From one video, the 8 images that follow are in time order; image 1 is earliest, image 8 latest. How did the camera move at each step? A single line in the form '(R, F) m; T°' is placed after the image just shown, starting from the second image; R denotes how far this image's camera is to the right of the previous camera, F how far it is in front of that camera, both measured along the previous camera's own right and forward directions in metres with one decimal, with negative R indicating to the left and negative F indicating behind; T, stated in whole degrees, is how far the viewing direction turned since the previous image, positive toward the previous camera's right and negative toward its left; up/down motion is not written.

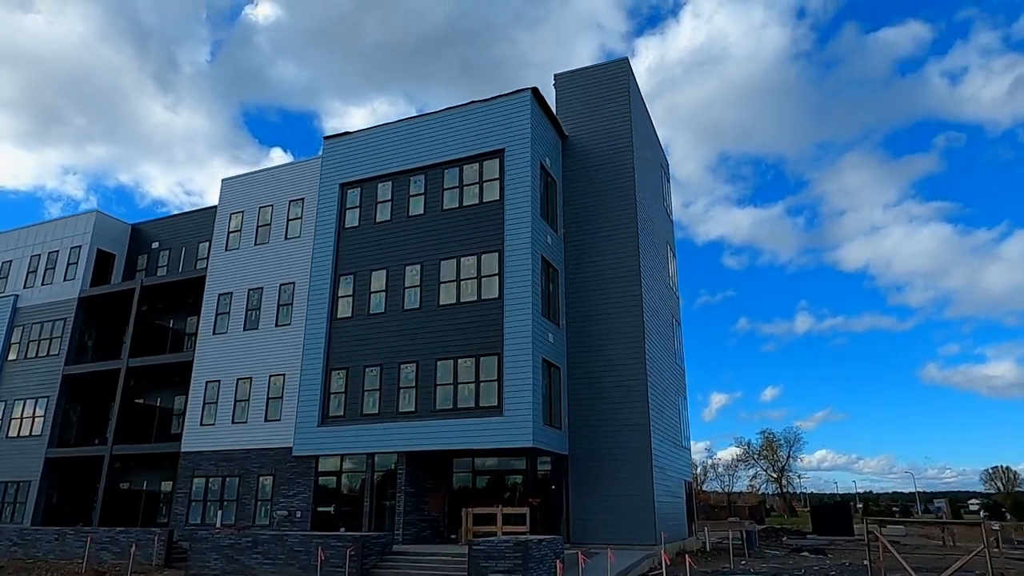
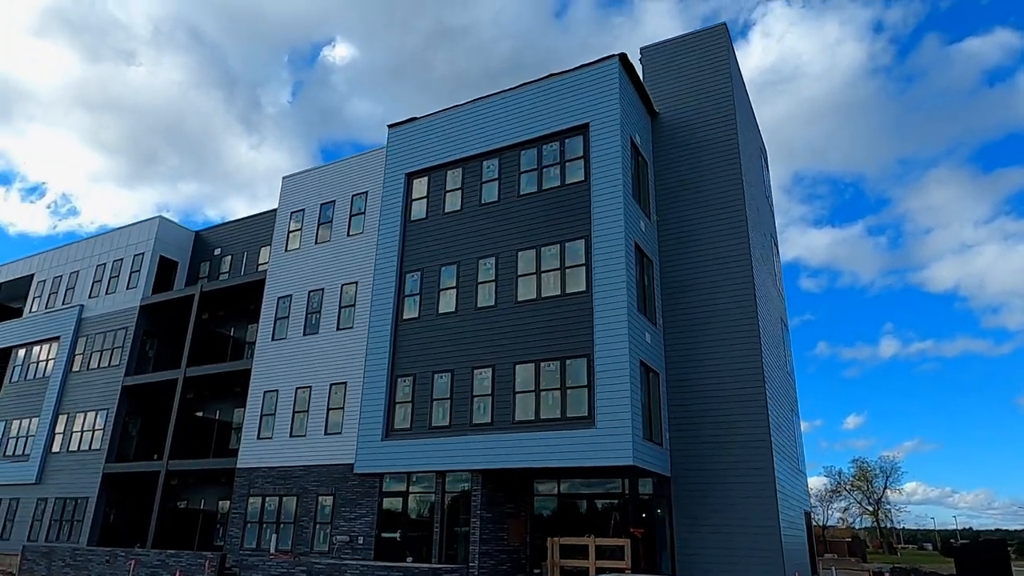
(-0.5, +2.5) m; -6°
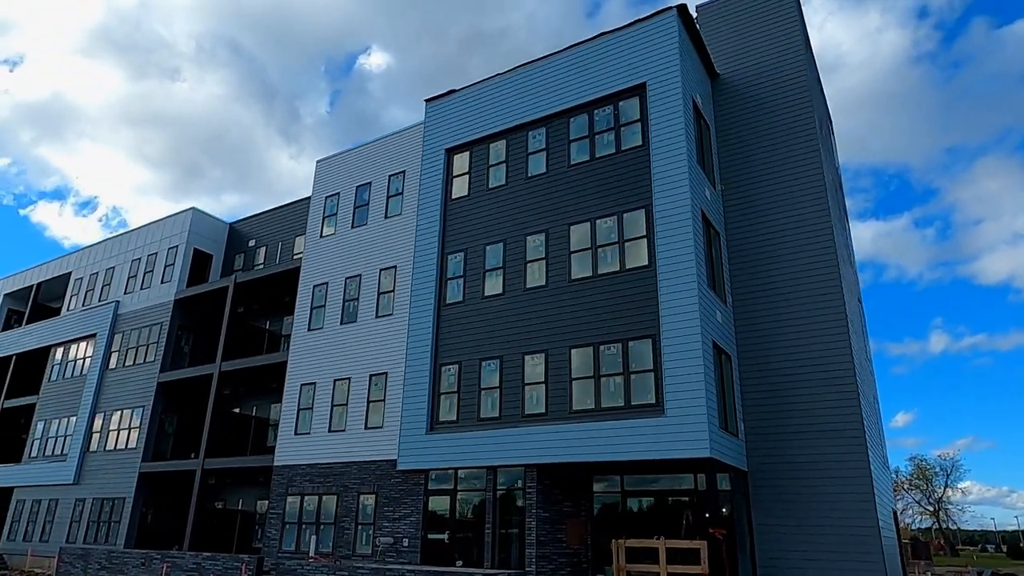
(-0.4, +1.5) m; -3°
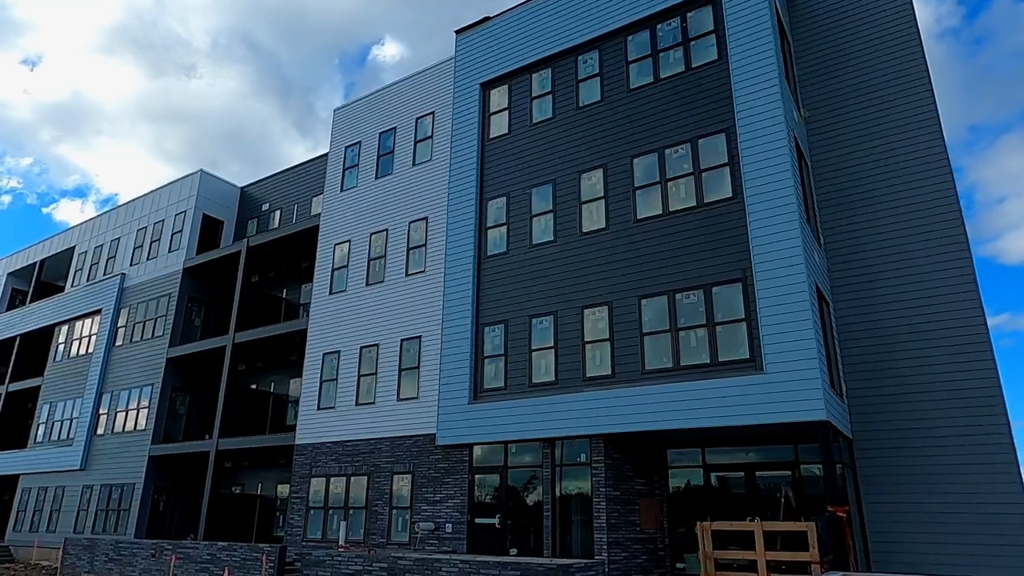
(-0.8, +2.2) m; -1°
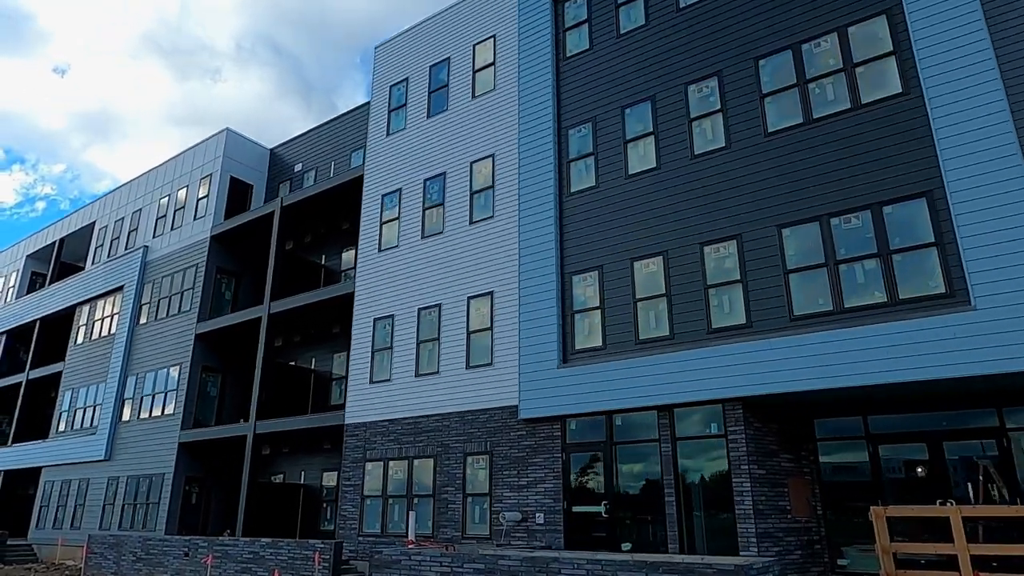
(-1.3, +2.4) m; -2°
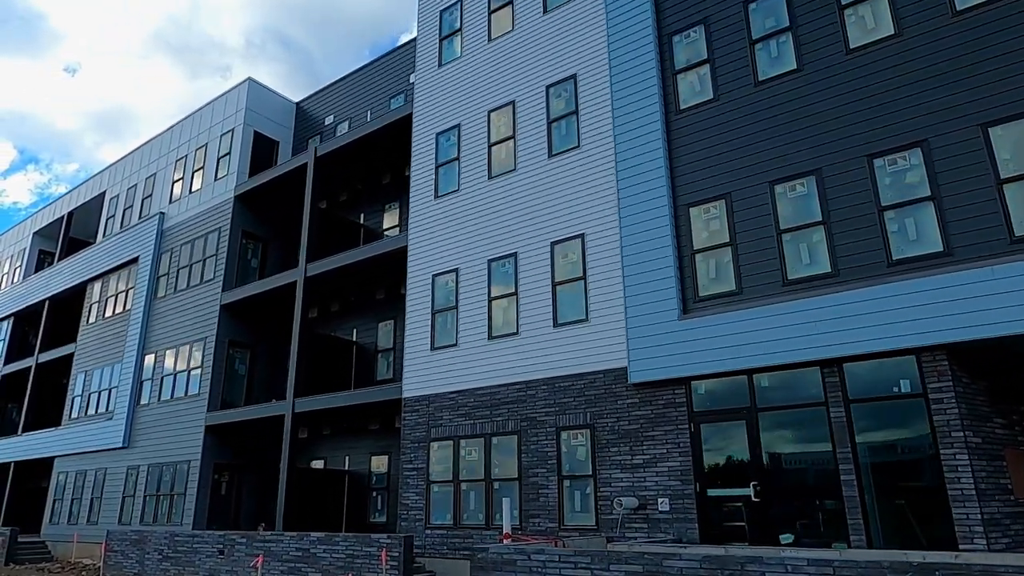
(-1.4, +2.2) m; -1°
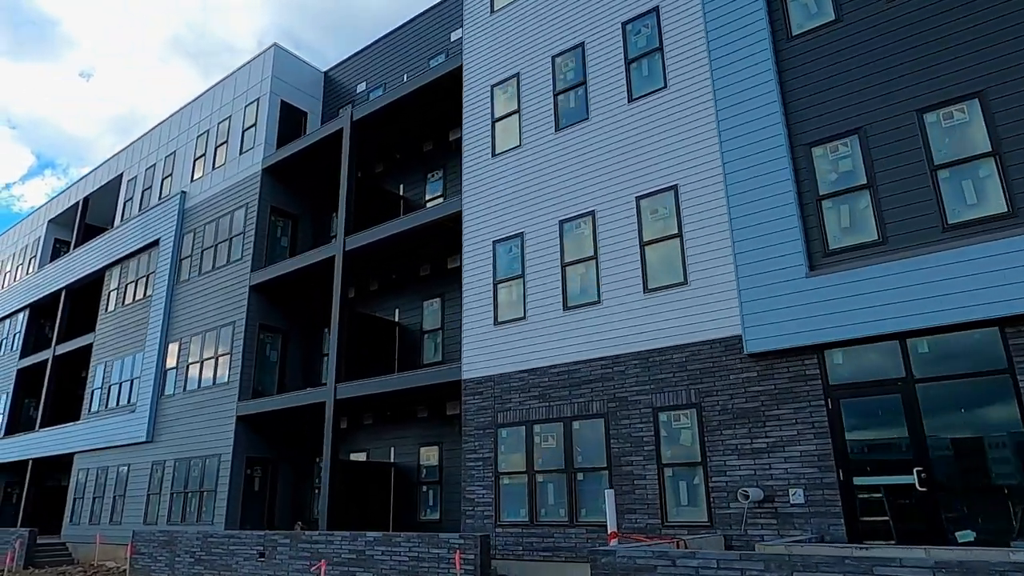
(-1.0, +1.4) m; -1°
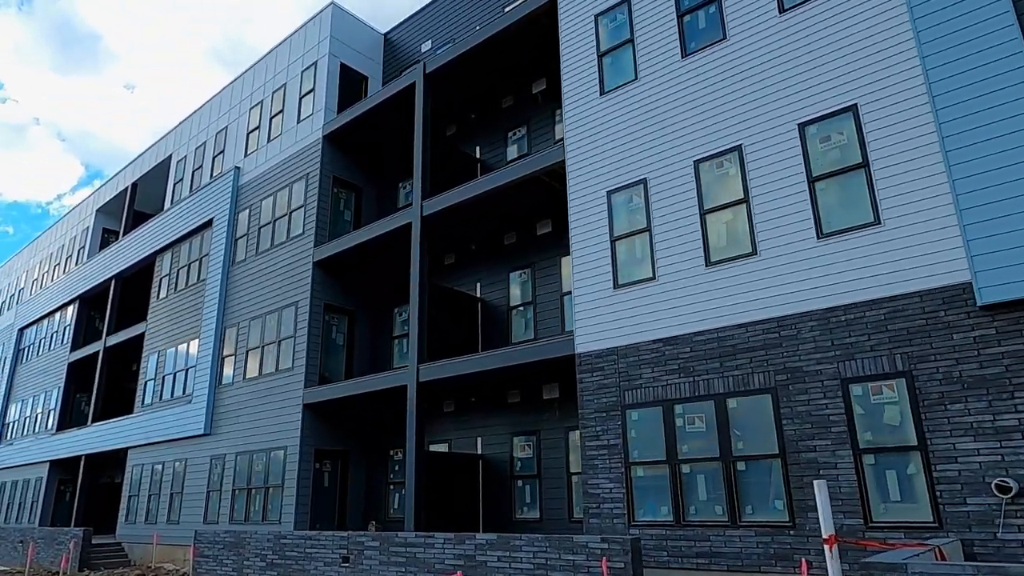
(-1.2, +1.6) m; -3°
